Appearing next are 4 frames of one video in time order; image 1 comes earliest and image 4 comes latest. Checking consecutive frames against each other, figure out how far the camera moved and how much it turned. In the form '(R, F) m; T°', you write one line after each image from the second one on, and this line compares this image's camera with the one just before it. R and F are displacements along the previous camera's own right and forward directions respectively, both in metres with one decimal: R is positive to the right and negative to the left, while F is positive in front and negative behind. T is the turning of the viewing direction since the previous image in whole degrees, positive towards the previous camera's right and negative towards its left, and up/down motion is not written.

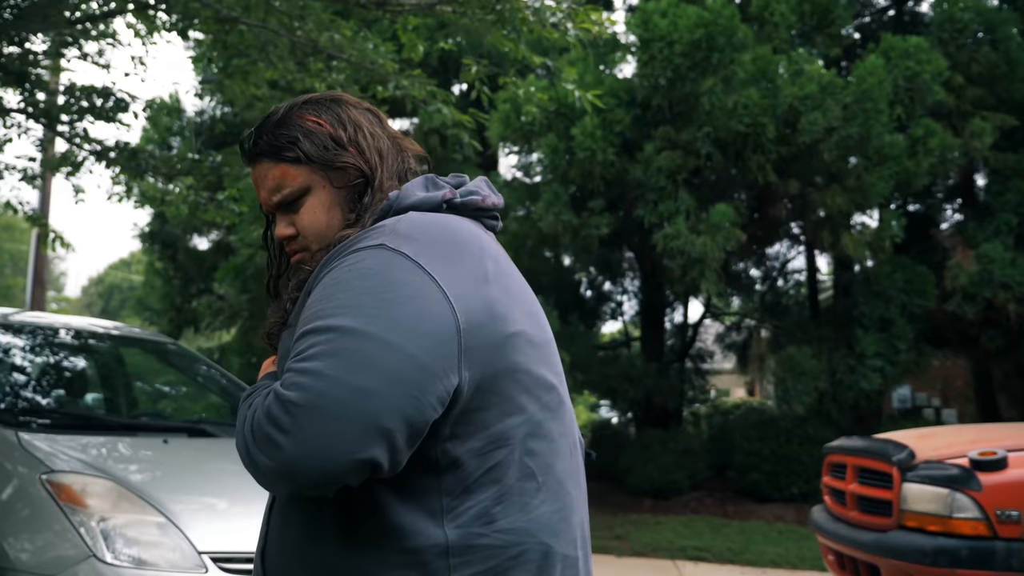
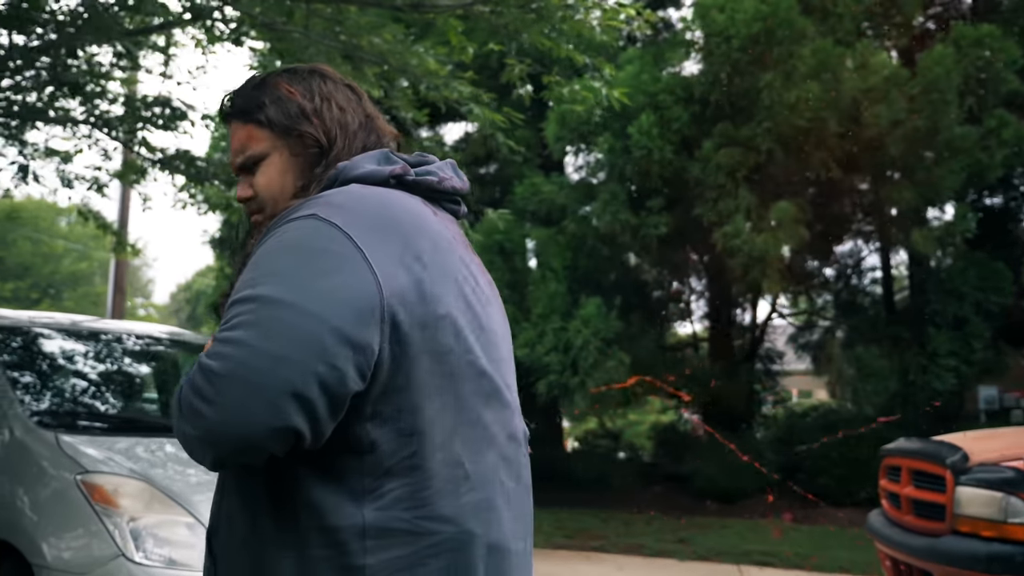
(+0.3, +0.1) m; -5°
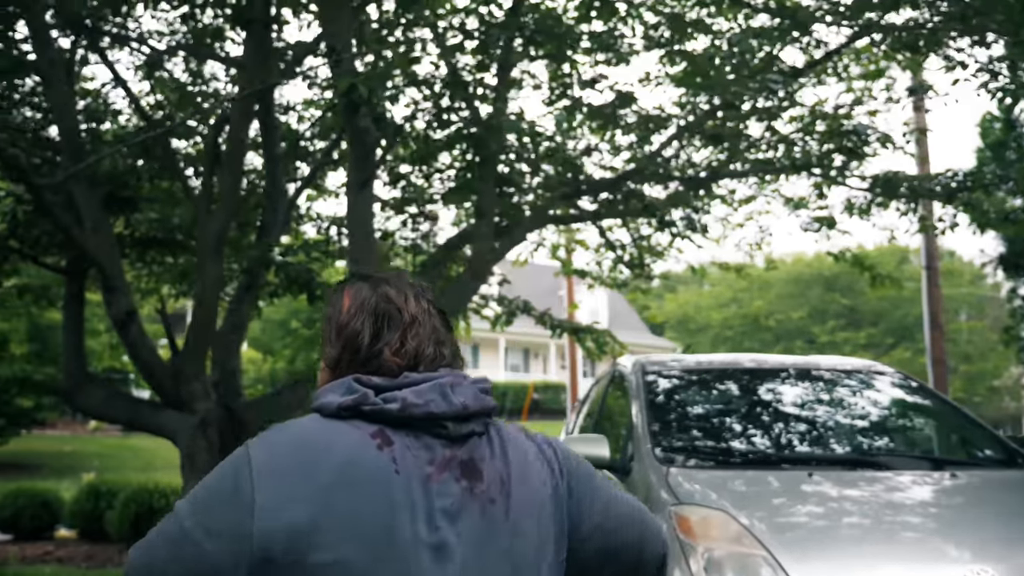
(+1.4, +0.9) m; -47°
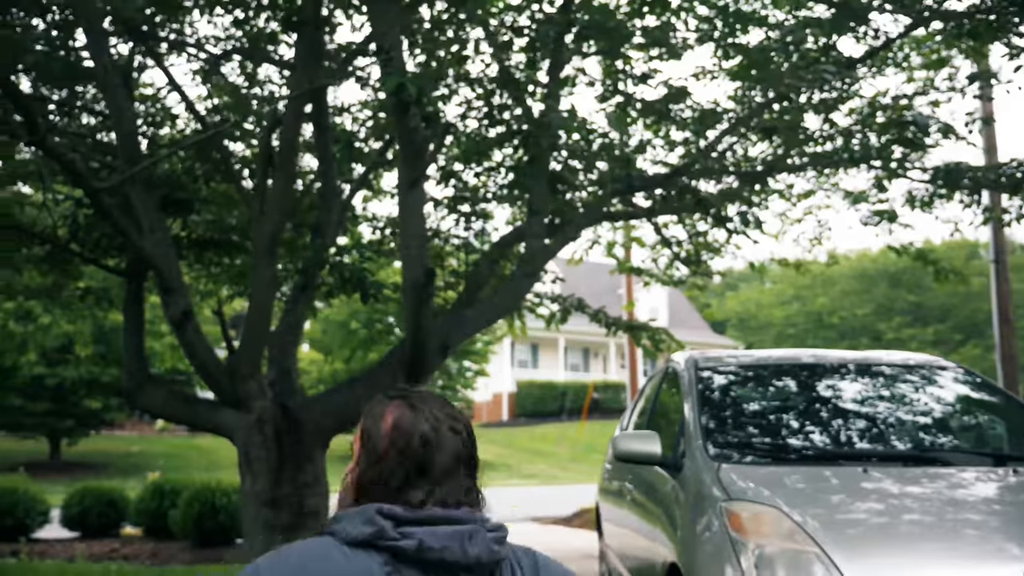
(+0.1, 0.0) m; -3°
